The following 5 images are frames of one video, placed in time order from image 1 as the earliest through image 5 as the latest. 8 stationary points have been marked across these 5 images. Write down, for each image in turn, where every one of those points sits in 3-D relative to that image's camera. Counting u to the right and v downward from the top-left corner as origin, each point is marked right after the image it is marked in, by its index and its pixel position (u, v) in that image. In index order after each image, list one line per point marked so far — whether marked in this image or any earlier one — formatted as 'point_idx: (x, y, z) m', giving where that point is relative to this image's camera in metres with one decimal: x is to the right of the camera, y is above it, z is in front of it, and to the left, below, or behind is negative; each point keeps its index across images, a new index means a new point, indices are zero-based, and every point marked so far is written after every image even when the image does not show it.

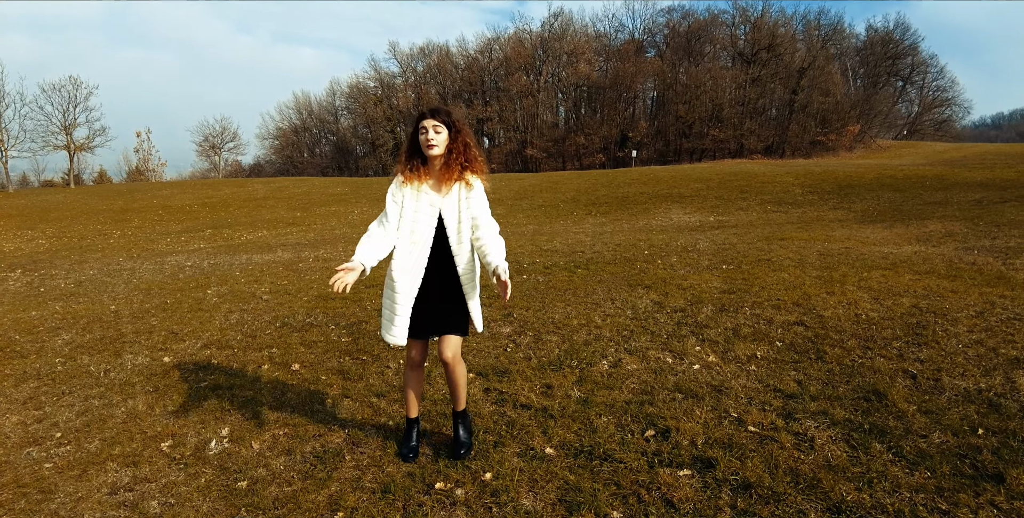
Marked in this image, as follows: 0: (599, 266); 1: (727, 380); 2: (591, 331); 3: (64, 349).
0: (+1.5, -0.1, +10.8) m
1: (+1.6, -0.9, +4.7) m
2: (+0.8, -0.8, +6.3) m
3: (-4.8, -1.0, +6.8) m
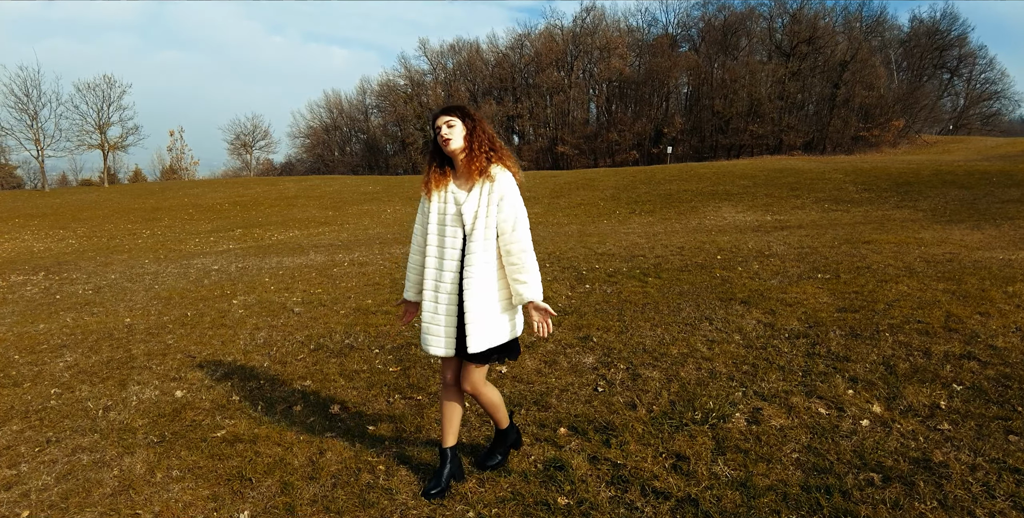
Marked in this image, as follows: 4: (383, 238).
0: (+2.4, -0.2, +9.4) m
1: (+2.2, -1.0, +3.4) m
2: (+1.5, -0.9, +5.0) m
3: (-4.1, -1.1, +5.8) m
4: (-4.0, +0.6, +19.5) m
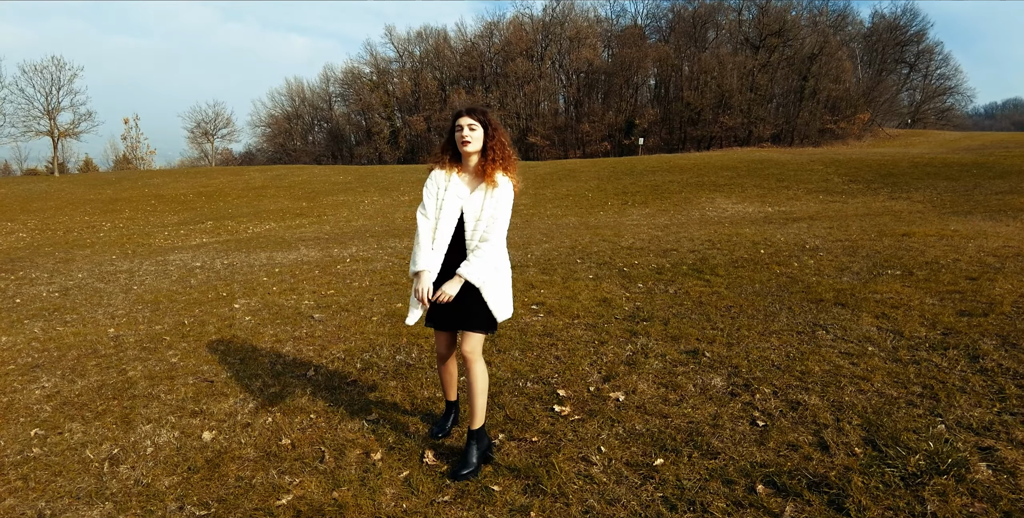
0: (+2.9, -0.2, +8.6) m
1: (+3.1, -1.0, +2.5) m
2: (+2.3, -0.9, +4.1) m
3: (-3.4, -1.1, +4.6) m
4: (-4.0, +0.8, +18.2) m
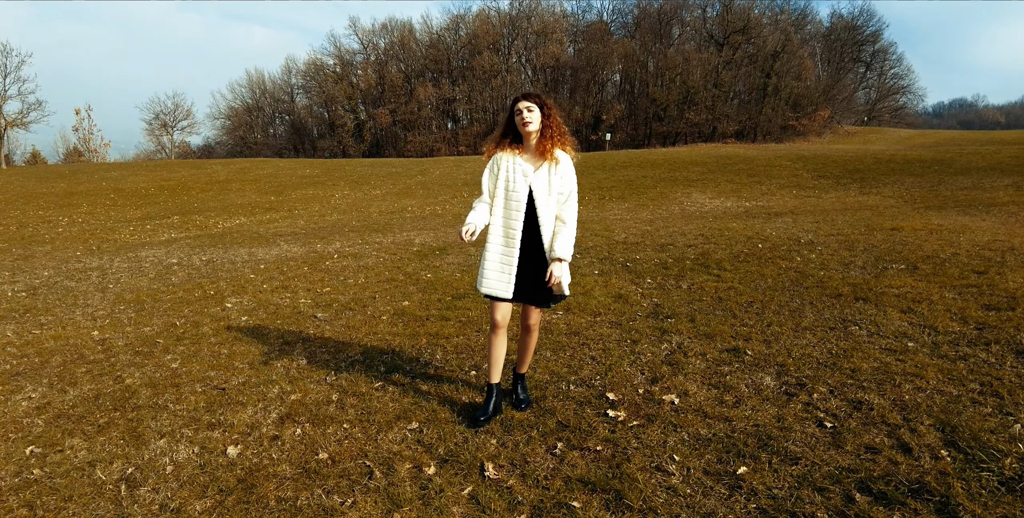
0: (+3.0, -0.1, +8.4) m
1: (+3.5, -1.0, +2.4) m
2: (+2.6, -0.8, +4.0) m
3: (-3.1, -1.1, +4.1) m
4: (-4.5, +0.9, +17.7) m
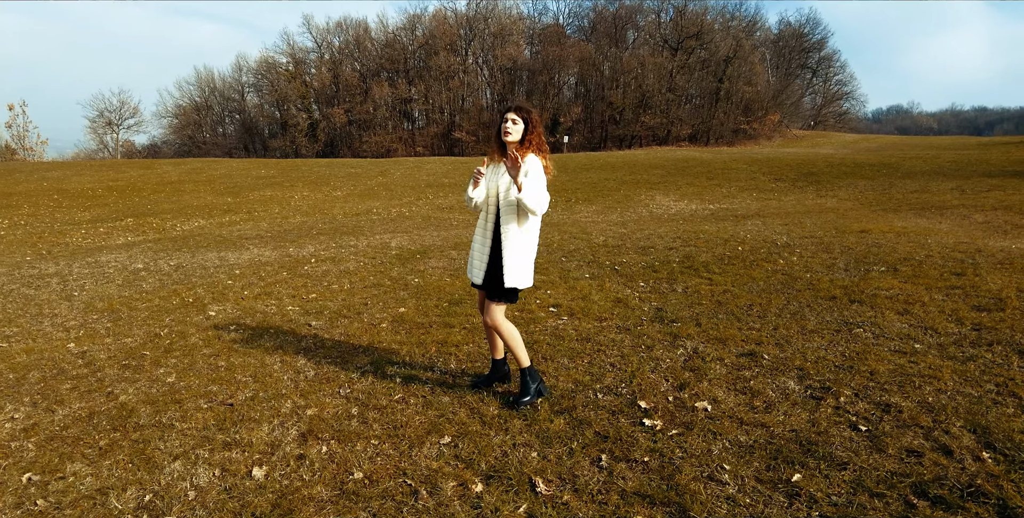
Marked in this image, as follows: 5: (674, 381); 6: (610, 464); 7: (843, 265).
0: (+2.8, -0.1, +8.5) m
1: (+3.8, -1.0, +2.6) m
2: (+2.8, -0.8, +4.0) m
3: (-2.9, -1.1, +3.8) m
4: (-5.3, +0.8, +17.2) m
5: (+1.1, -0.8, +4.3) m
6: (+0.5, -1.1, +3.3) m
7: (+4.4, -0.1, +8.6) m
